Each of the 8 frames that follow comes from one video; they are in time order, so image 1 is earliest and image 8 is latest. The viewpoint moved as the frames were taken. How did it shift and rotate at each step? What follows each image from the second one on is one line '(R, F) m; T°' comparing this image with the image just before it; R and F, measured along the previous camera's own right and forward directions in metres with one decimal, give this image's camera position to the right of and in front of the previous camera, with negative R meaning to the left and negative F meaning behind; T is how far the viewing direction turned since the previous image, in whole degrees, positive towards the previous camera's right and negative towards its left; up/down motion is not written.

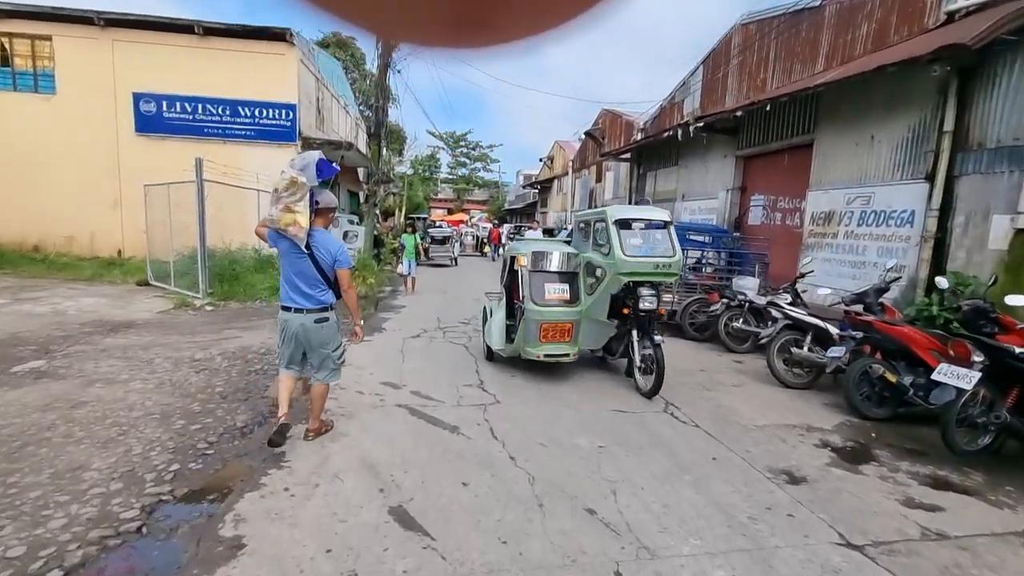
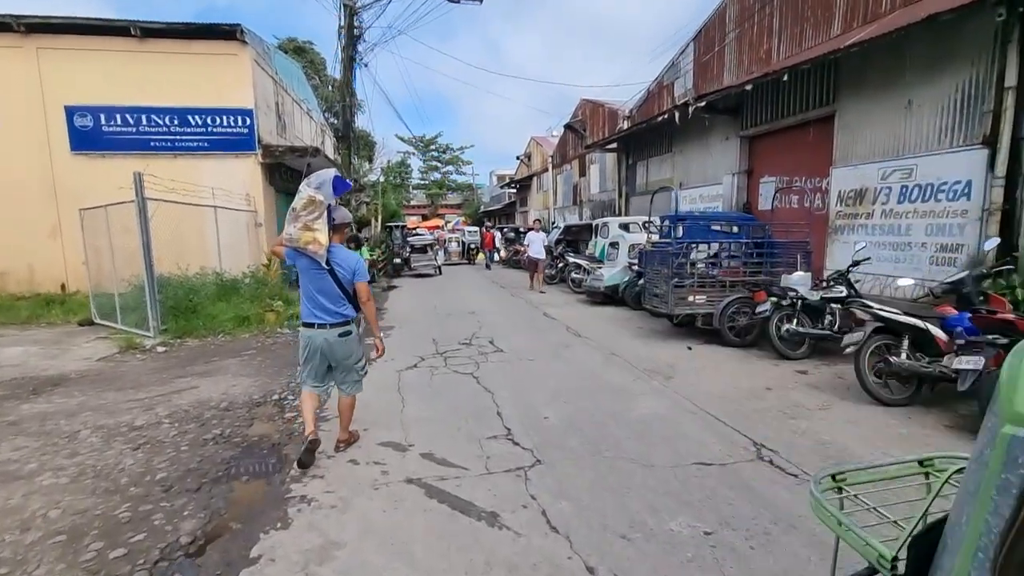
(-0.4, +1.2) m; +2°
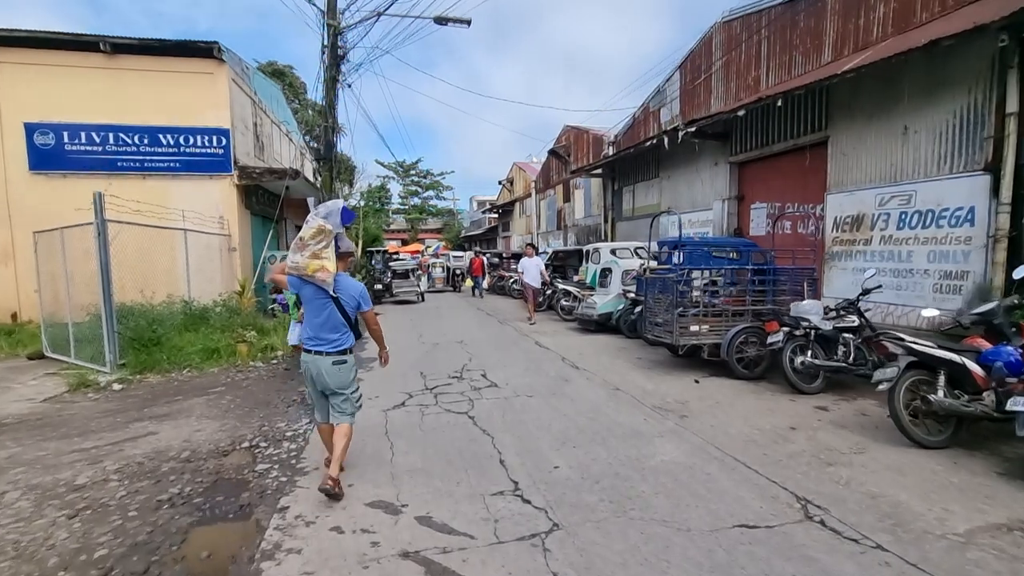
(-0.2, +0.5) m; +2°
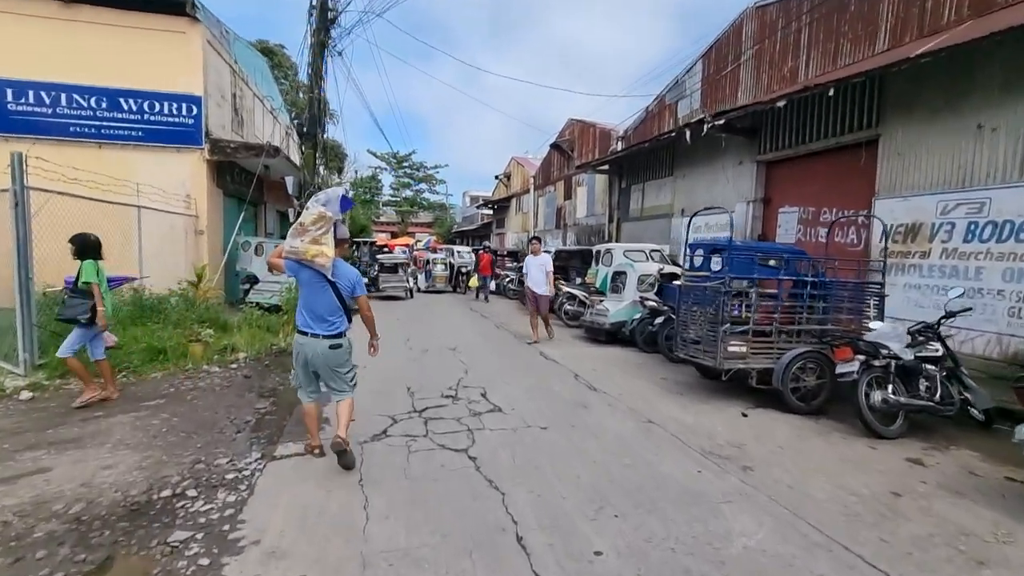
(-0.3, +1.2) m; +1°
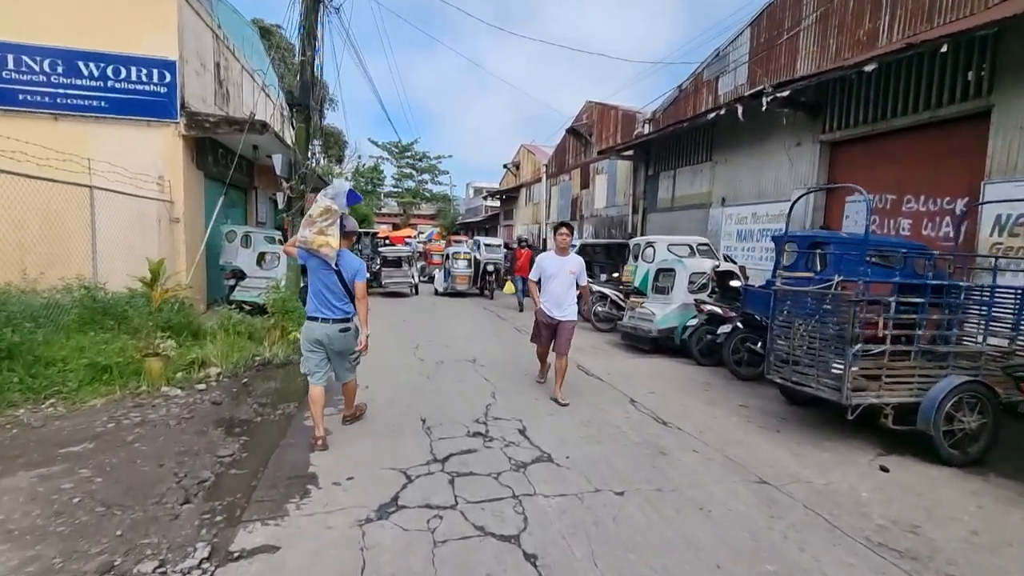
(-0.4, +1.4) m; 0°
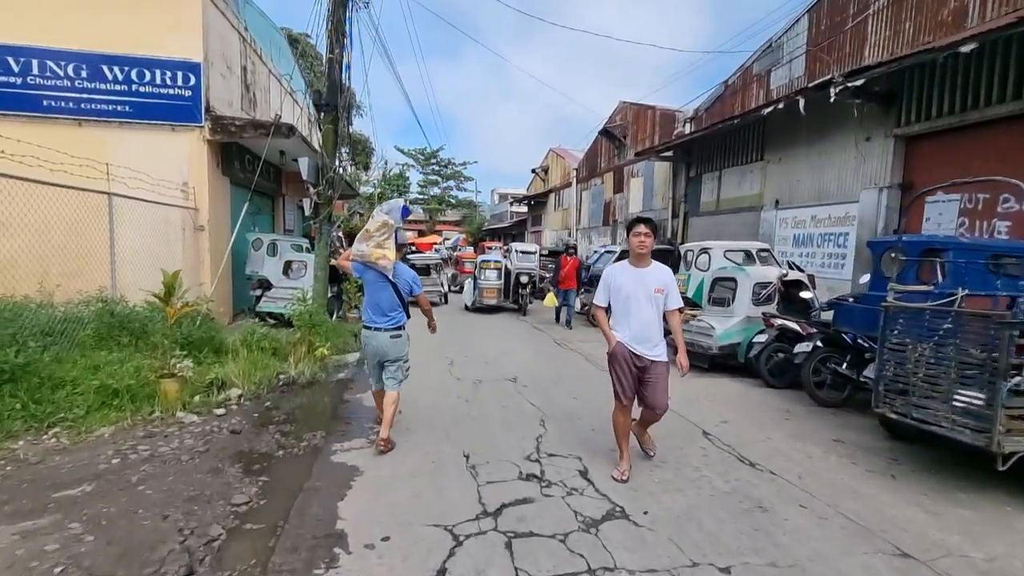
(-0.3, +0.7) m; -3°
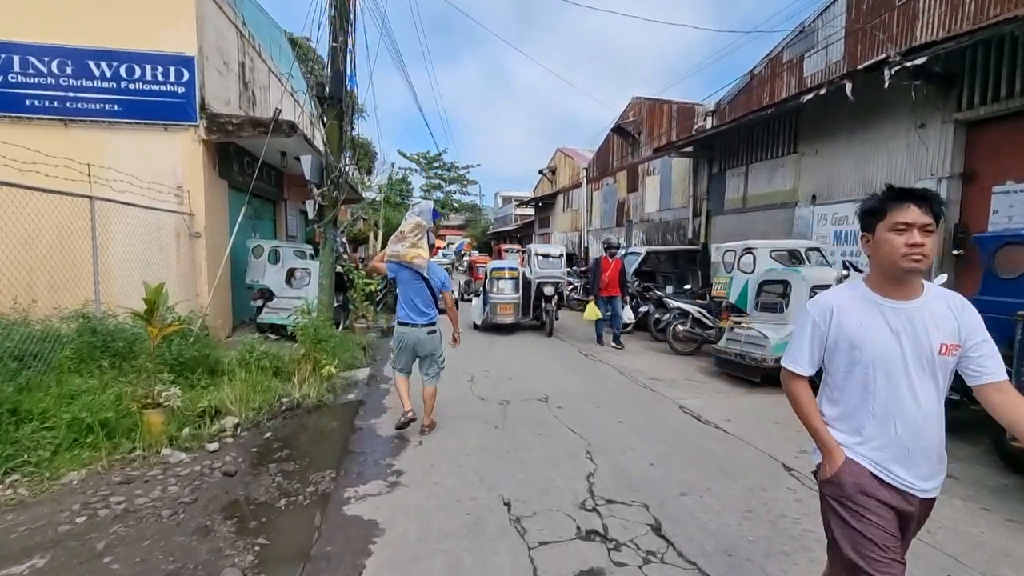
(-0.3, +0.7) m; 0°
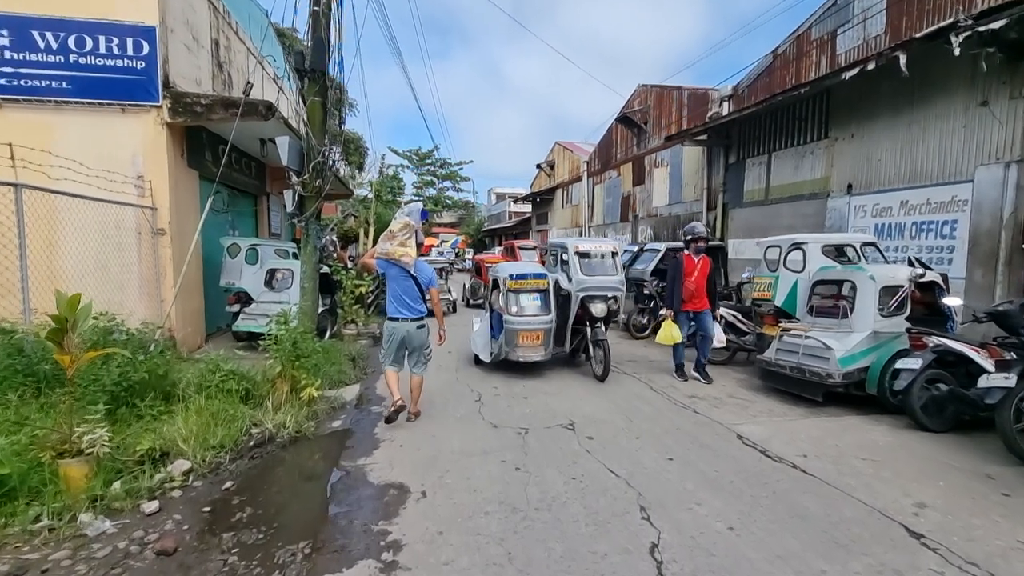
(-0.2, +1.0) m; +1°
